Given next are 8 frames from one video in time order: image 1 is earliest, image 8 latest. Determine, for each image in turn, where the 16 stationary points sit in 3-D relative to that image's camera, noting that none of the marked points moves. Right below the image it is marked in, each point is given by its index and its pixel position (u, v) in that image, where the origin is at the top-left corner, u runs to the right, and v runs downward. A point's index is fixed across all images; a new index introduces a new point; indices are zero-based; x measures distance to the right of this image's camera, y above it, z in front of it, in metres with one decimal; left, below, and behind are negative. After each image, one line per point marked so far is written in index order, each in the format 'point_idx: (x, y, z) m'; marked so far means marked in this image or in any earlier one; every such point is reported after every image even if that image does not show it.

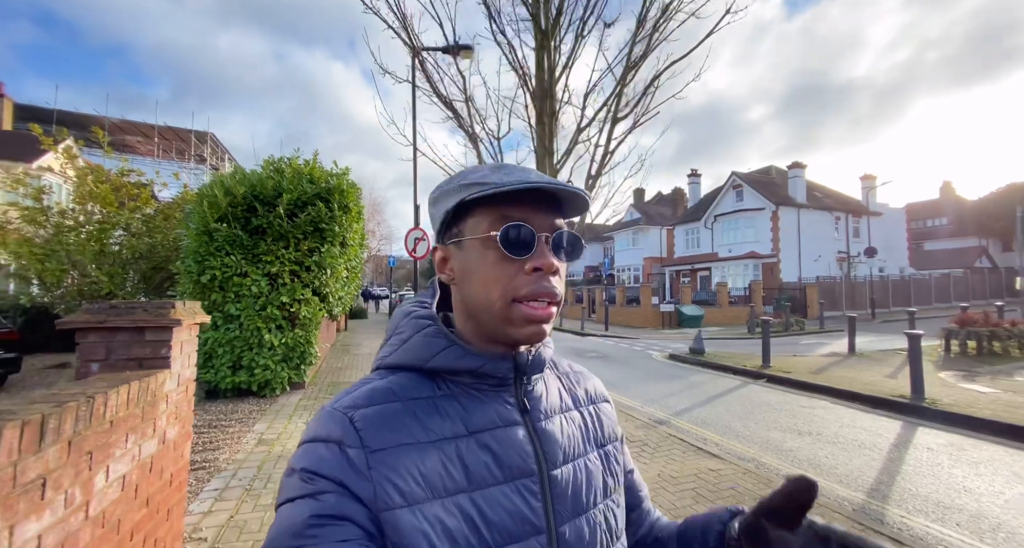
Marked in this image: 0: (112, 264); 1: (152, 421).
0: (-7.7, +0.2, +7.9) m
1: (-1.9, -0.7, +2.3) m
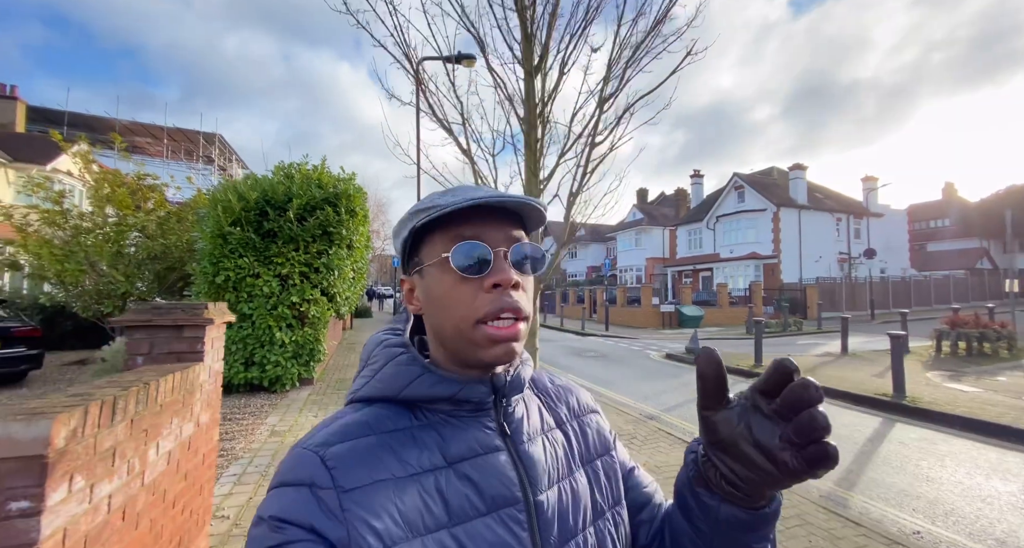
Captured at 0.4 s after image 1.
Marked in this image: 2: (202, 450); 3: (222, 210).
0: (-7.7, +0.2, +8.3) m
1: (-1.9, -0.8, +2.6) m
2: (-2.0, -1.1, +2.6) m
3: (-4.9, +1.0, +7.0) m
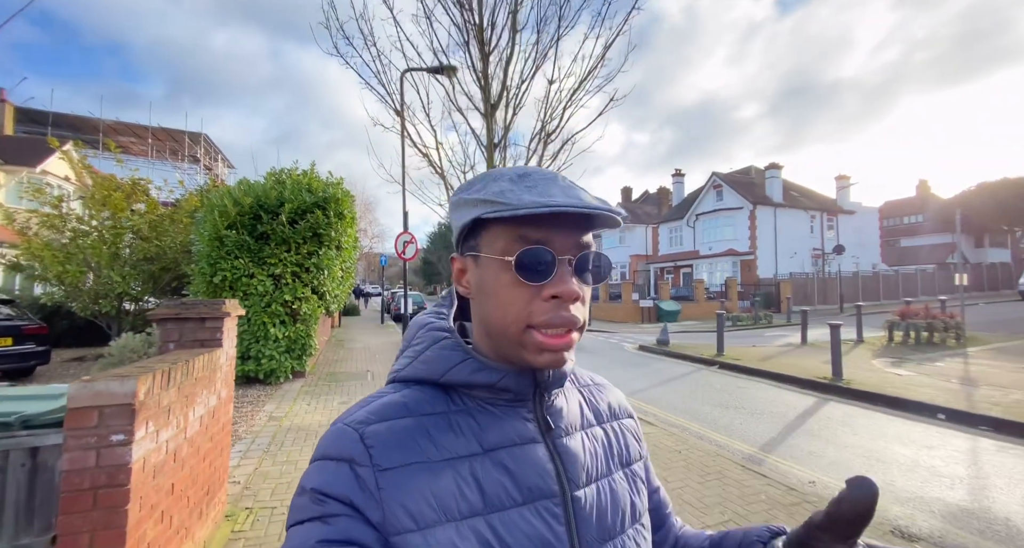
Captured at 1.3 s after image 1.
0: (-8.1, +0.2, +8.6) m
1: (-2.2, -0.8, +3.0) m
2: (-2.2, -1.1, +3.1) m
3: (-5.2, +1.0, +7.4) m
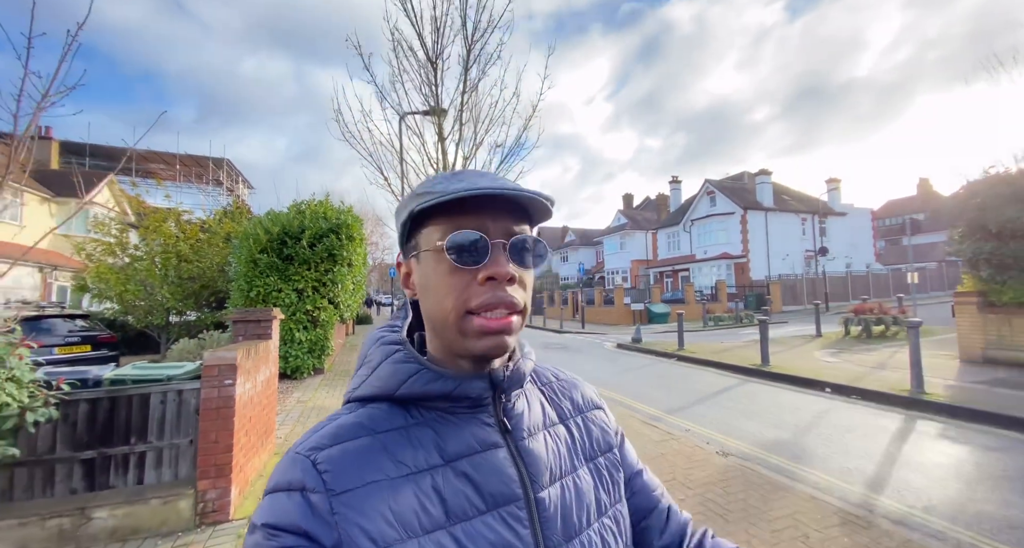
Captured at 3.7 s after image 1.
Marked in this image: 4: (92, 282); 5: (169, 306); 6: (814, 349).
0: (-8.4, -0.2, +10.2) m
1: (-2.7, -1.0, +4.4) m
2: (-2.7, -1.3, +4.5) m
3: (-5.6, +0.7, +8.9) m
4: (-10.4, -0.2, +10.1) m
5: (-8.5, -0.8, +10.2) m
6: (+7.3, -1.8, +10.0) m
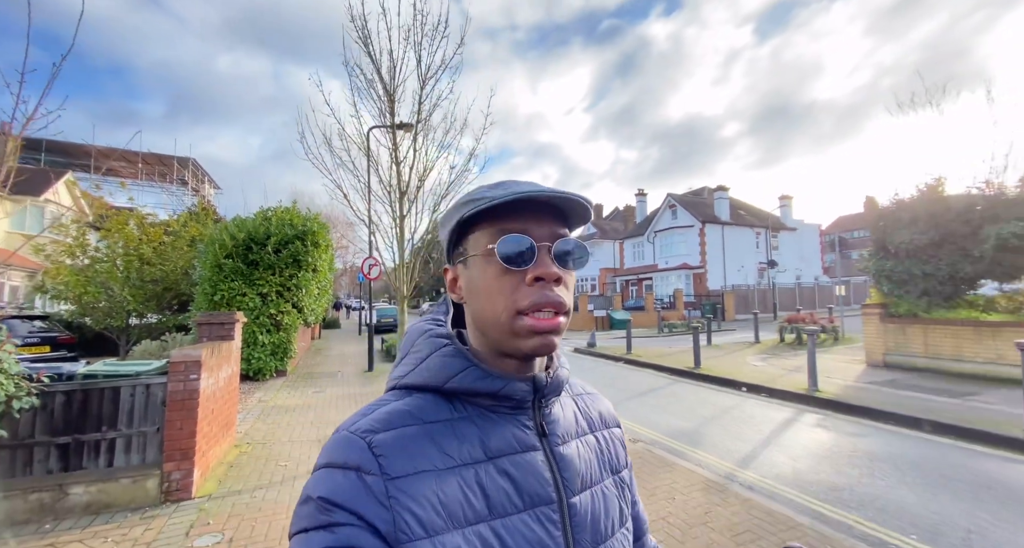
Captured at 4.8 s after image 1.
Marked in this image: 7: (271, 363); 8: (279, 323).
0: (-9.4, -0.3, +10.2) m
1: (-3.3, -1.0, +4.8) m
2: (-3.3, -1.4, +4.9) m
3: (-6.5, +0.6, +9.1) m
4: (-11.4, -0.2, +10.0) m
5: (-9.5, -0.8, +10.2) m
6: (+6.3, -2.1, +10.9) m
7: (-5.9, -2.2, +10.0) m
8: (-5.7, -1.2, +9.9) m
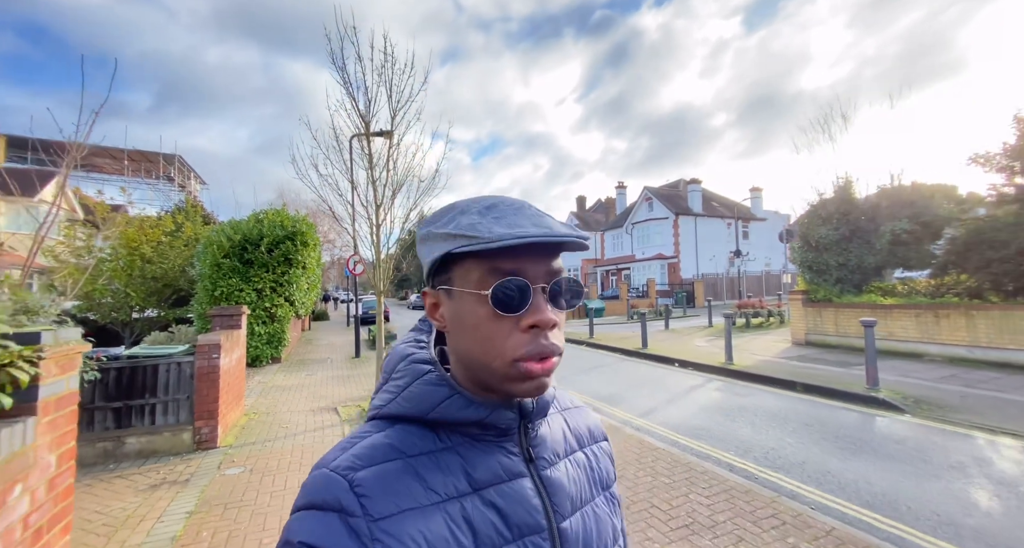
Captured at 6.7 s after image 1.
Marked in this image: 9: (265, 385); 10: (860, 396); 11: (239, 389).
0: (-10.2, -0.2, +11.0) m
1: (-3.9, -1.0, +5.8) m
2: (-3.9, -1.4, +5.9) m
3: (-7.2, +0.7, +10.0) m
4: (-12.1, -0.2, +10.8) m
5: (-10.3, -0.8, +11.1) m
6: (+5.6, -1.9, +12.2) m
7: (-6.6, -2.1, +10.9) m
8: (-6.4, -1.1, +10.9) m
9: (-4.7, -2.1, +7.8) m
10: (+5.4, -1.9, +6.3) m
11: (-3.9, -1.6, +5.9) m
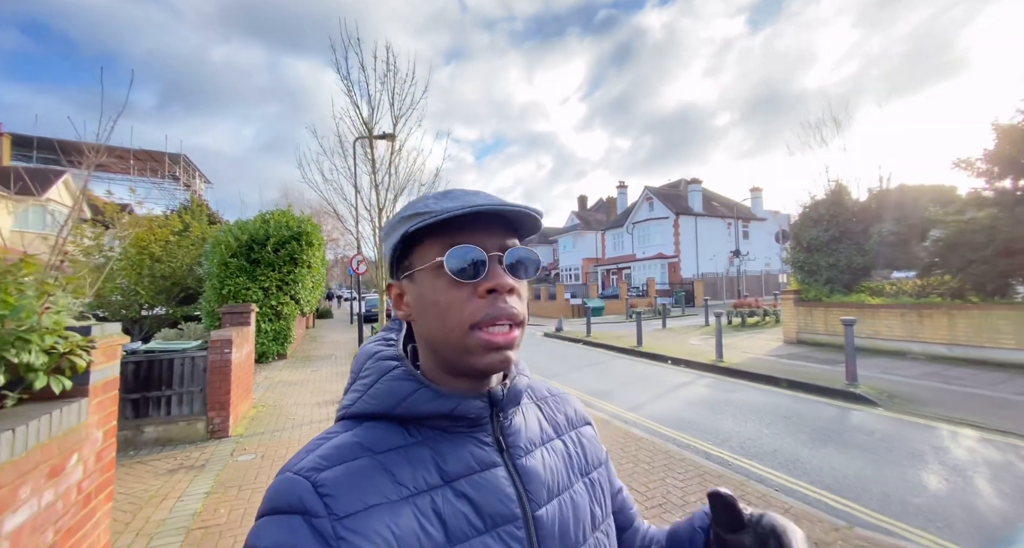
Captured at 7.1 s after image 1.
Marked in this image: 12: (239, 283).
0: (-10.2, -0.2, +11.4) m
1: (-4.0, -1.0, +6.1) m
2: (-4.0, -1.4, +6.2) m
3: (-7.3, +0.7, +10.3) m
4: (-12.1, -0.2, +11.1) m
5: (-10.3, -0.7, +11.4) m
6: (+5.5, -1.9, +12.4) m
7: (-6.6, -2.1, +11.2) m
8: (-6.4, -1.1, +11.2) m
9: (-4.8, -2.1, +8.1) m
10: (+5.3, -1.9, +6.6) m
11: (-4.0, -1.6, +6.2) m
12: (-7.0, -0.2, +10.4) m
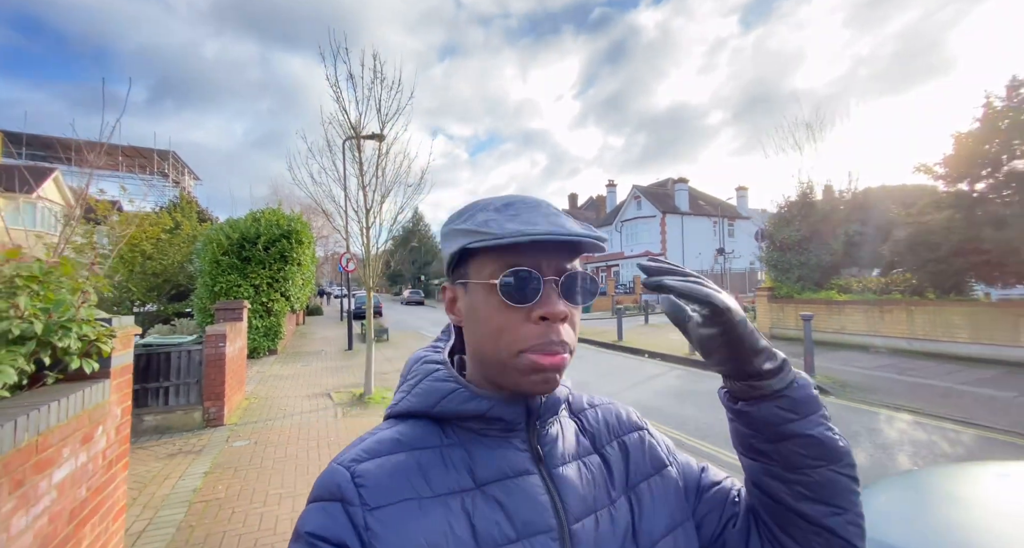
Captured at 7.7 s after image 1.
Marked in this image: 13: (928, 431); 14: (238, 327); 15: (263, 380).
0: (-10.6, -0.1, +11.5) m
1: (-4.3, -1.0, +6.4) m
2: (-4.3, -1.4, +6.5) m
3: (-7.6, +0.8, +10.5) m
4: (-12.5, -0.1, +11.2) m
5: (-10.7, -0.7, +11.5) m
6: (+5.1, -1.8, +12.9) m
7: (-7.0, -2.0, +11.5) m
8: (-6.8, -1.0, +11.4) m
9: (-5.1, -2.1, +8.4) m
10: (+5.0, -1.9, +7.0) m
11: (-4.3, -1.6, +6.5) m
12: (-7.3, -0.1, +10.6) m
13: (+5.3, -2.0, +5.2) m
14: (-4.2, -0.8, +6.3) m
15: (-4.8, -2.1, +8.0) m
